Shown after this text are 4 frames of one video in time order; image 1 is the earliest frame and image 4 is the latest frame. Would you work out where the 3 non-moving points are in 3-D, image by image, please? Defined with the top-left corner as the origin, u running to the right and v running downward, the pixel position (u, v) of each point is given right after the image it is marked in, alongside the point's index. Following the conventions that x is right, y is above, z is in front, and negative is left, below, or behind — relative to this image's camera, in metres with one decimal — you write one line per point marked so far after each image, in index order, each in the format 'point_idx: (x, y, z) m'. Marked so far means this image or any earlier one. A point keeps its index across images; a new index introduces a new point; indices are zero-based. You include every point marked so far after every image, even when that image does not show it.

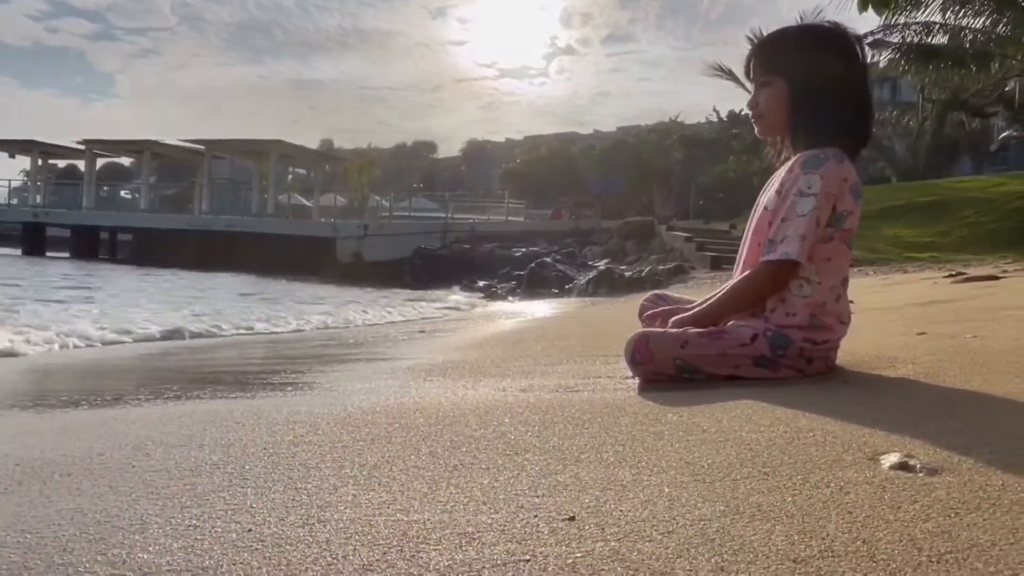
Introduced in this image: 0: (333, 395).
0: (-0.8, -0.5, +3.5) m
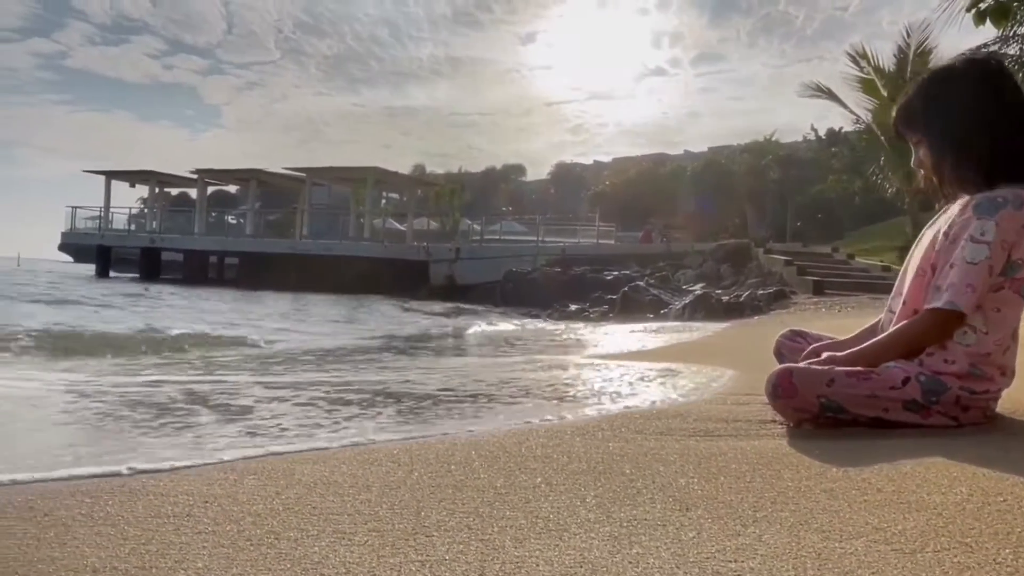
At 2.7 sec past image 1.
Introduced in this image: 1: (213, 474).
0: (-0.2, -0.7, +3.5) m
1: (-1.1, -0.7, +2.9) m
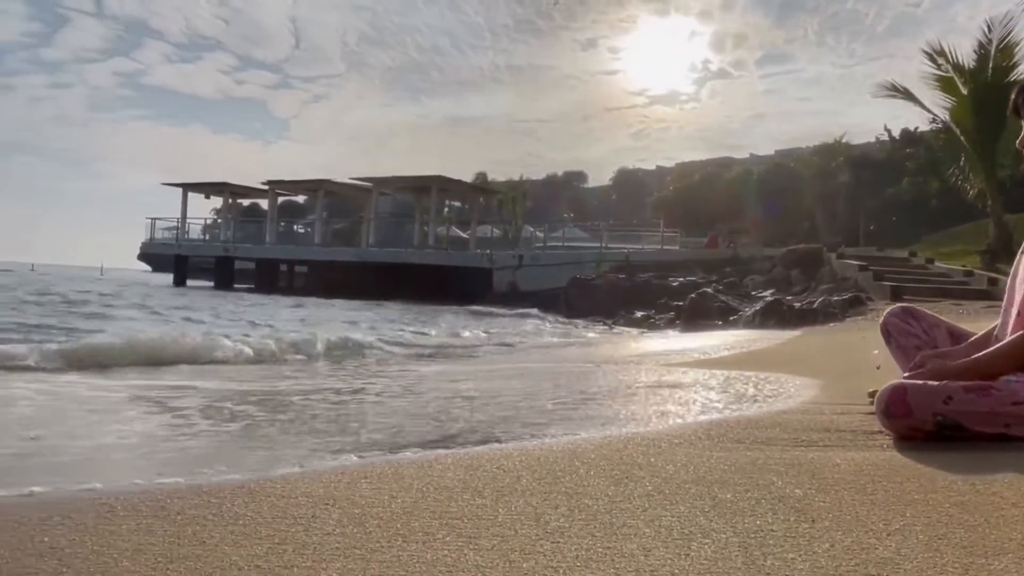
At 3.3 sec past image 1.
0: (+0.2, -0.7, +3.6) m
1: (-0.7, -0.7, +3.0) m
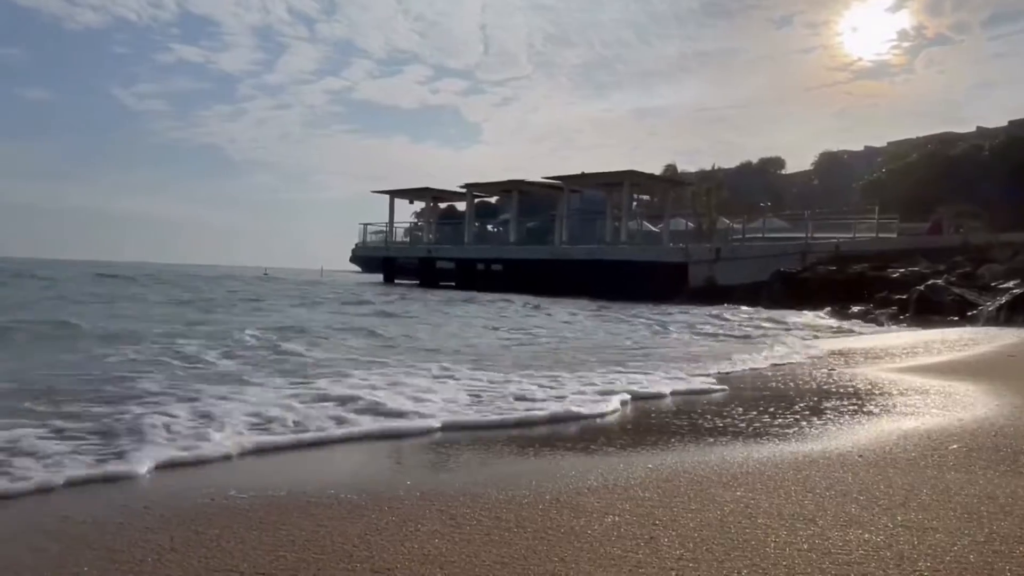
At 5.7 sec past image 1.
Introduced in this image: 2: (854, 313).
0: (+1.6, -0.8, +3.4) m
1: (+0.5, -0.8, +3.0) m
2: (+8.6, -0.6, +19.0) m
